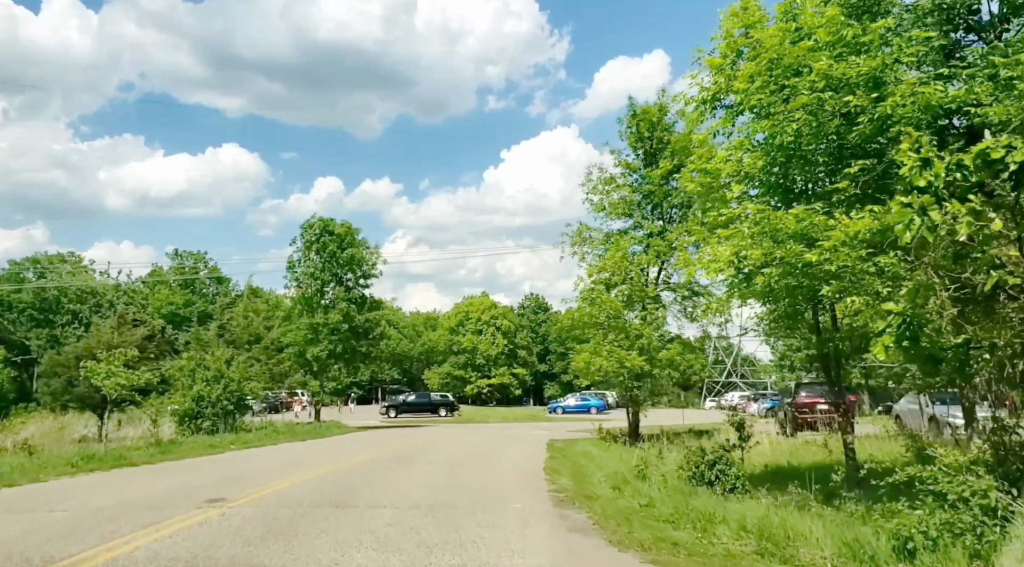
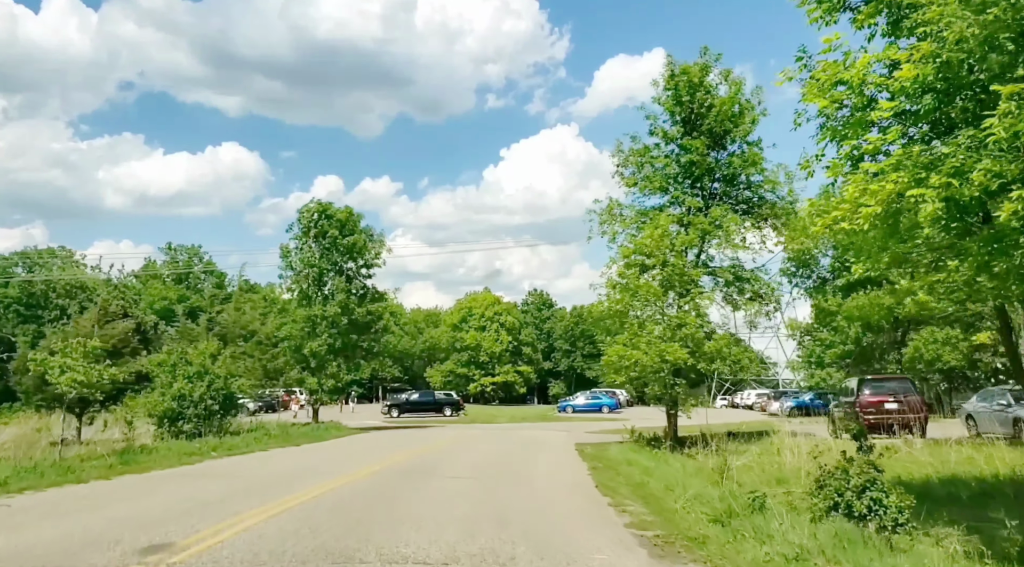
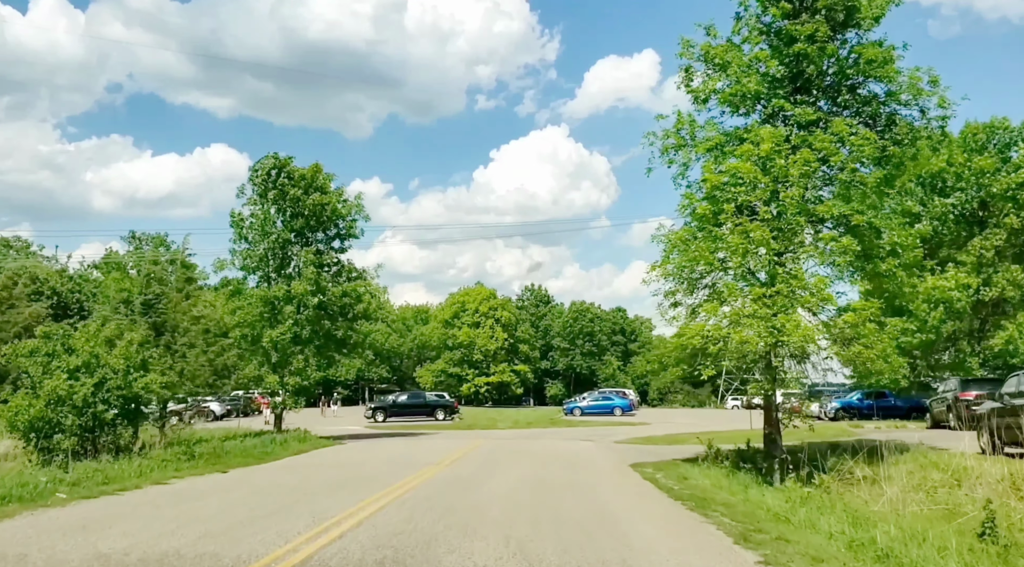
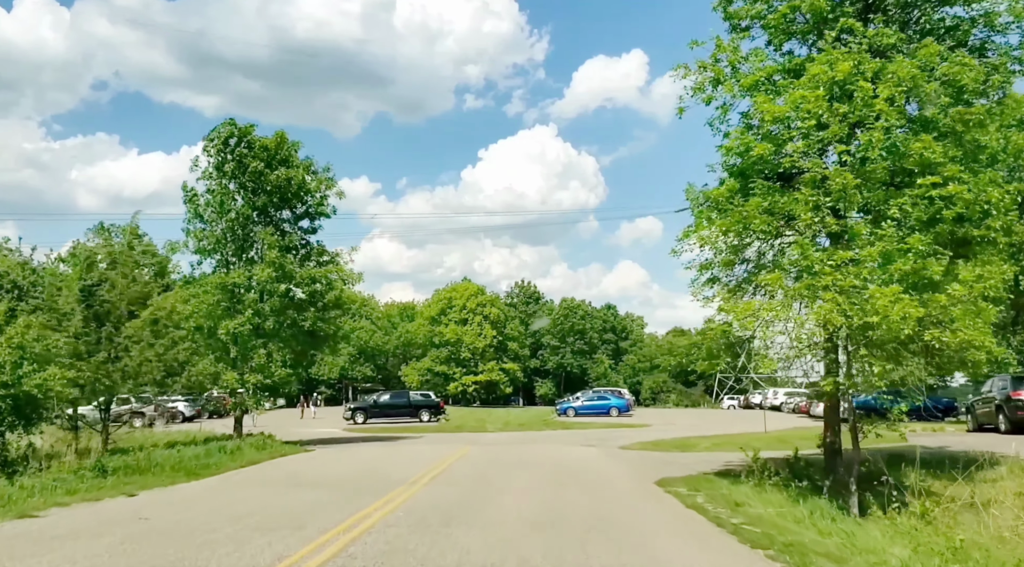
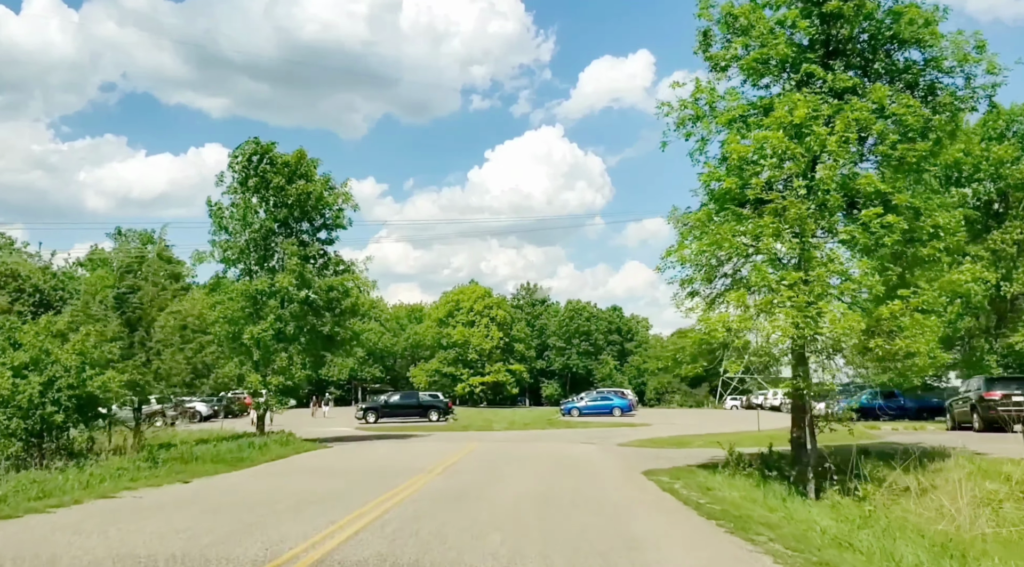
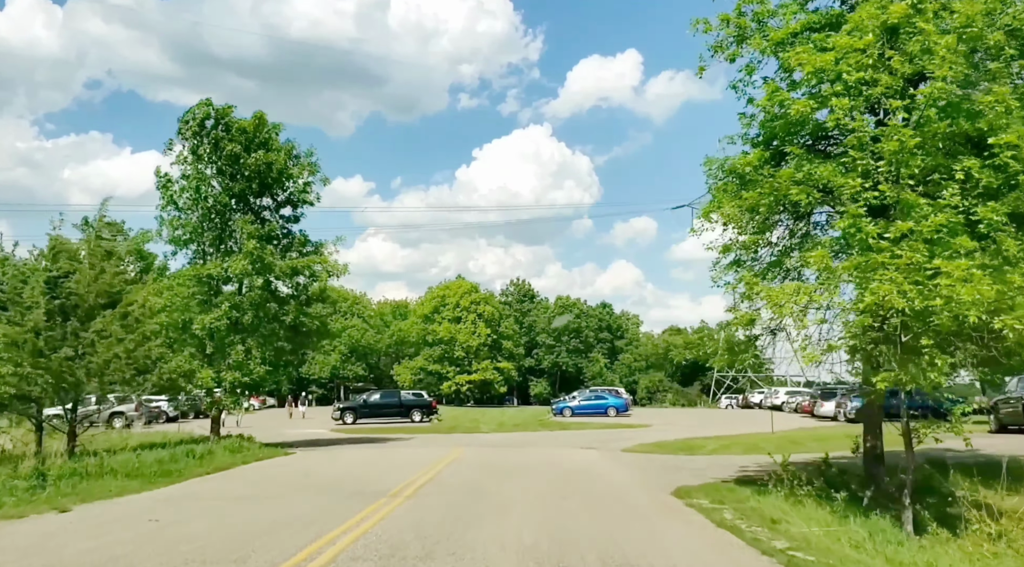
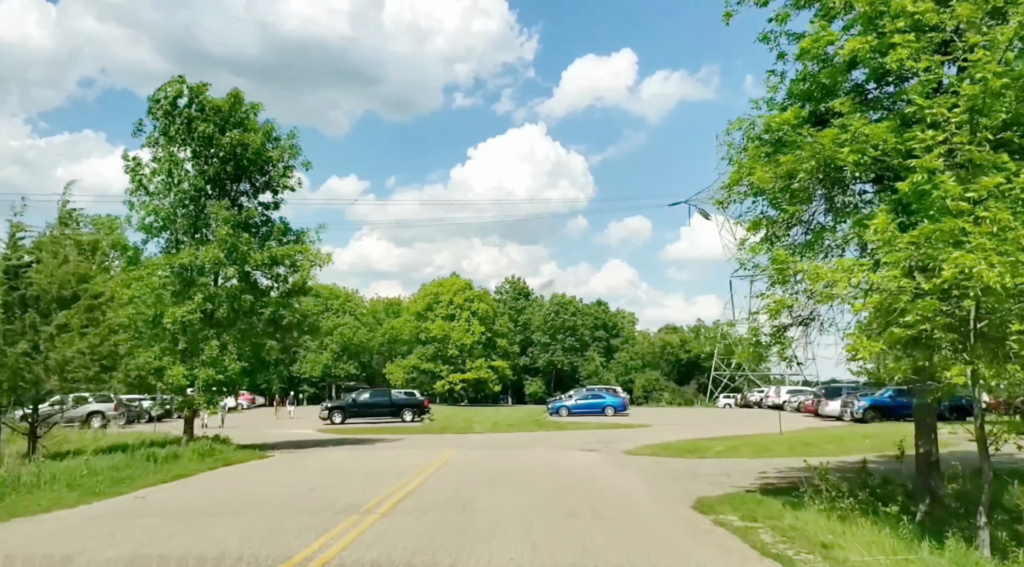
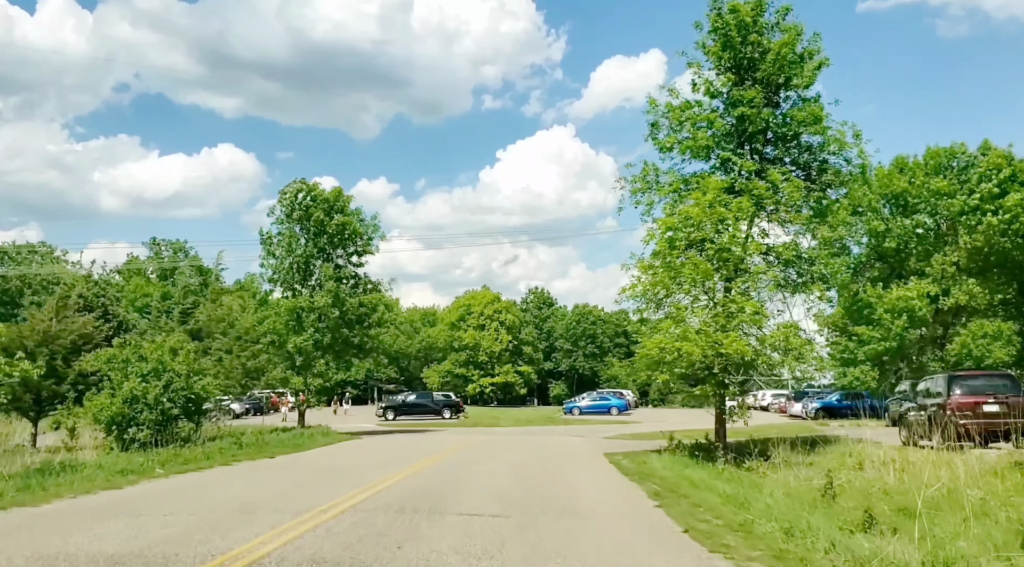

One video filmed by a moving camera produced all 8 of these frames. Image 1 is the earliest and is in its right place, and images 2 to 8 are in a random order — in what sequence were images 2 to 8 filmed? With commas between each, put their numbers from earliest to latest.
2, 8, 3, 5, 4, 6, 7
